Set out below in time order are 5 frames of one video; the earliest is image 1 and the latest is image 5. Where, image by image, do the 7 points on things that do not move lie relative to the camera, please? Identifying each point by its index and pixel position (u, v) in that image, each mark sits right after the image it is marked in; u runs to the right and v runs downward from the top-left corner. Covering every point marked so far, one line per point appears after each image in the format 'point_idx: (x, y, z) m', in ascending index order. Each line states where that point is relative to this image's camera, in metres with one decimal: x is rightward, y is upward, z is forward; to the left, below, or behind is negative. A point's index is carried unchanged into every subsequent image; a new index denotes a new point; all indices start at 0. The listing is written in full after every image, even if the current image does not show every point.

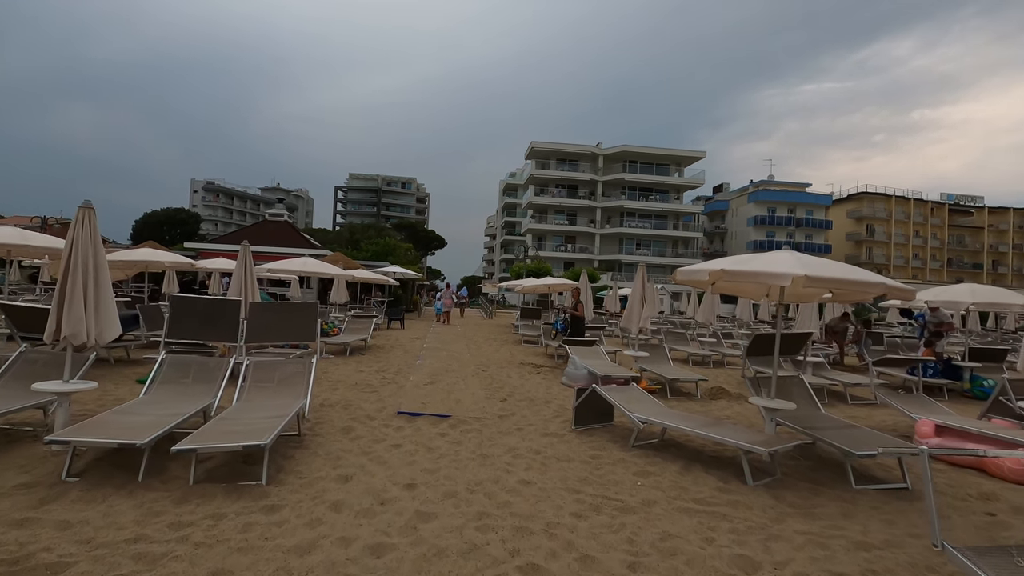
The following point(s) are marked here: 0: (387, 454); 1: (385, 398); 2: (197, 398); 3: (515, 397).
0: (-1.1, -1.4, +4.5) m
1: (-1.6, -1.4, +6.5) m
2: (-2.9, -1.0, +4.9) m
3: (0.0, -1.5, +7.1) m
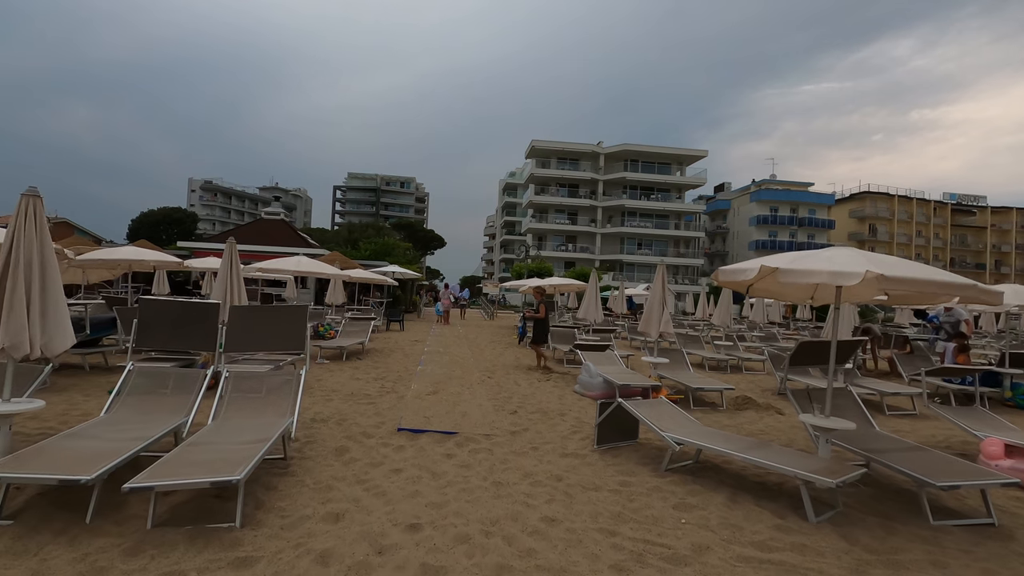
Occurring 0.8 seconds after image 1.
0: (-0.9, -1.4, +3.9) m
1: (-1.4, -1.4, +5.9) m
2: (-2.8, -1.0, +4.3) m
3: (+0.2, -1.5, +6.5) m
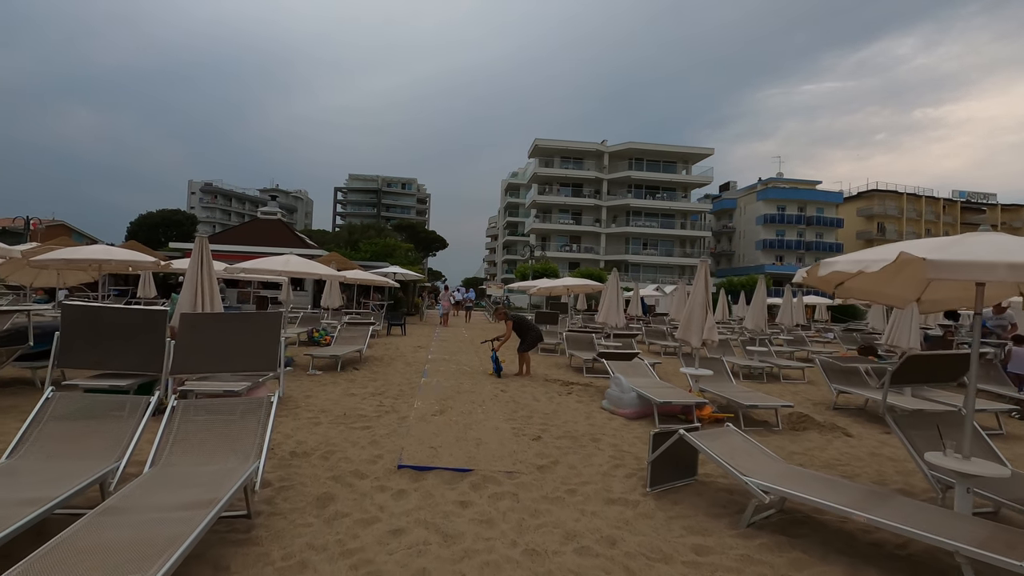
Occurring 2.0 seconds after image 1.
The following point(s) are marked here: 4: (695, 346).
0: (-0.7, -1.4, +2.9) m
1: (-1.2, -1.4, +4.9) m
2: (-2.5, -1.0, +3.2) m
3: (+0.4, -1.5, +5.5) m
4: (+2.2, -0.7, +6.4) m
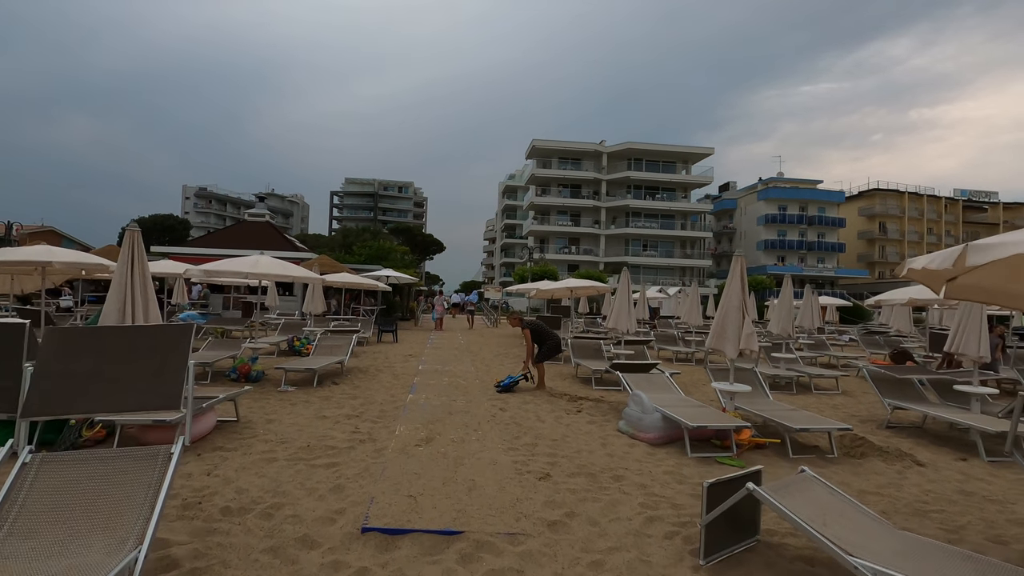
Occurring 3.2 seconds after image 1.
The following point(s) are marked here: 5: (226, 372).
0: (-0.7, -1.4, +1.8) m
1: (-1.2, -1.4, +3.8) m
2: (-2.5, -1.1, +2.2) m
3: (+0.4, -1.5, +4.4) m
4: (+2.2, -0.7, +5.4) m
5: (-4.3, -1.3, +8.1) m
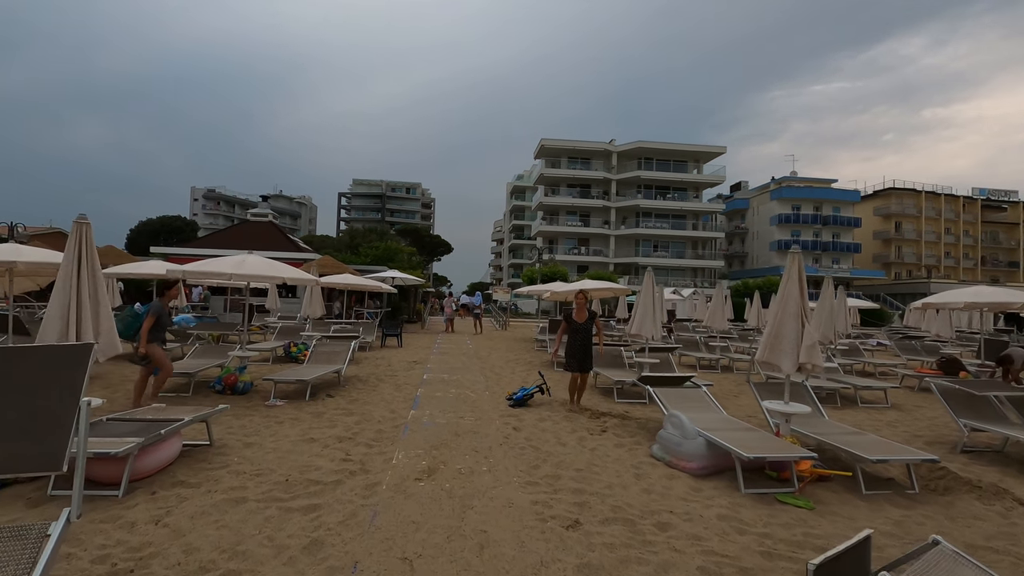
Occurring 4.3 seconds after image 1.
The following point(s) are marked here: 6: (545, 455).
0: (-0.6, -1.5, +1.1) m
1: (-1.1, -1.4, +3.0) m
2: (-2.4, -1.1, +1.4) m
3: (+0.6, -1.5, +3.6) m
4: (+2.4, -0.7, +4.6) m
5: (-4.1, -1.3, +7.4) m
6: (+0.3, -1.5, +4.9) m
